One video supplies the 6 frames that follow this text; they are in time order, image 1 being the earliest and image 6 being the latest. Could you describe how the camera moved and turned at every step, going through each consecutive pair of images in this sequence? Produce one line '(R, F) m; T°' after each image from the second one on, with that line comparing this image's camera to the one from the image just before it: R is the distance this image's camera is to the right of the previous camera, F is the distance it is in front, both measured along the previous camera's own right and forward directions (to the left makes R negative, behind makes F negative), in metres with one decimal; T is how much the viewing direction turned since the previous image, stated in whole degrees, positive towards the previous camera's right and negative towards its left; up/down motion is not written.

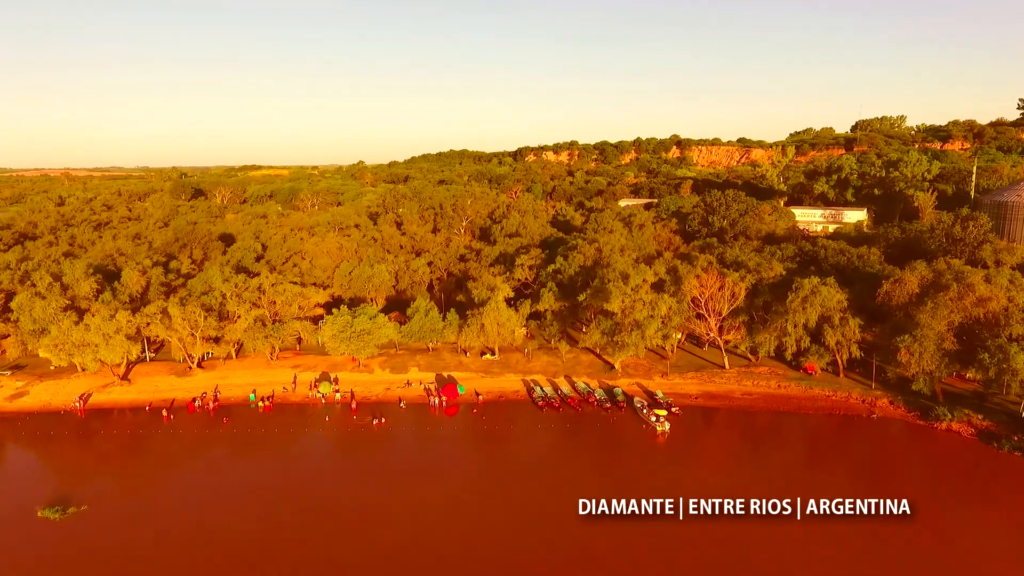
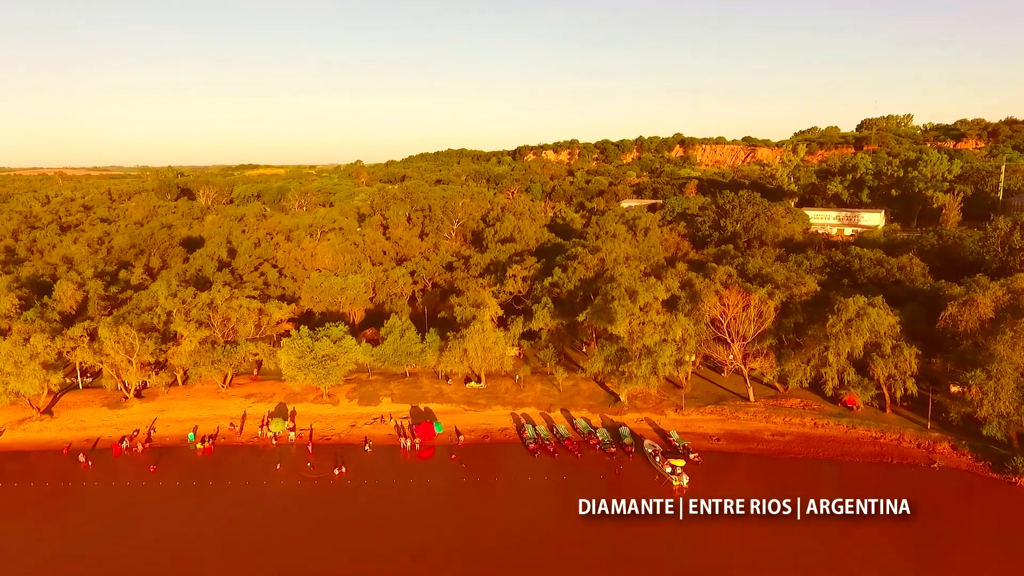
(+0.7, +5.9) m; 0°
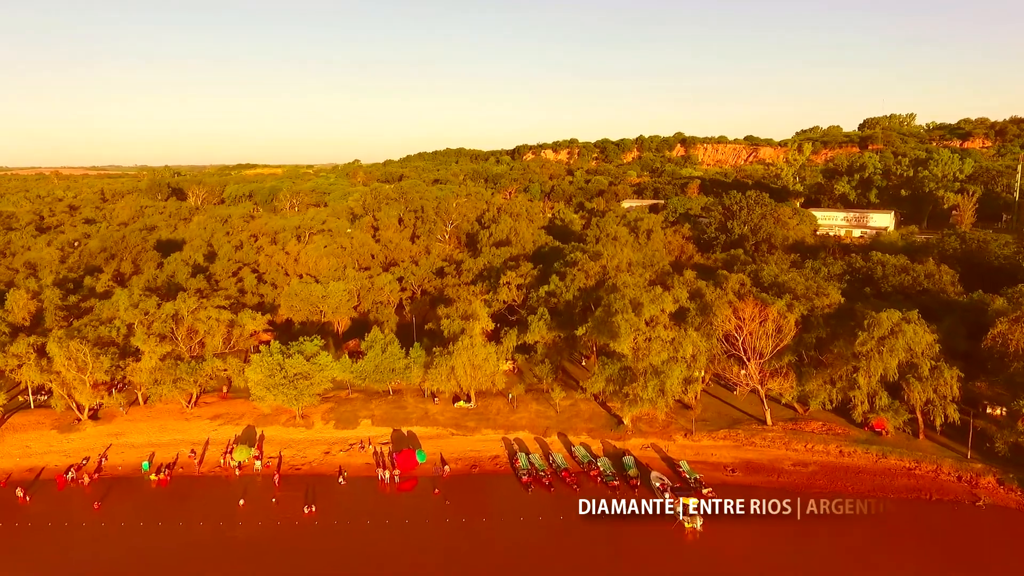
(+0.4, +3.3) m; 0°
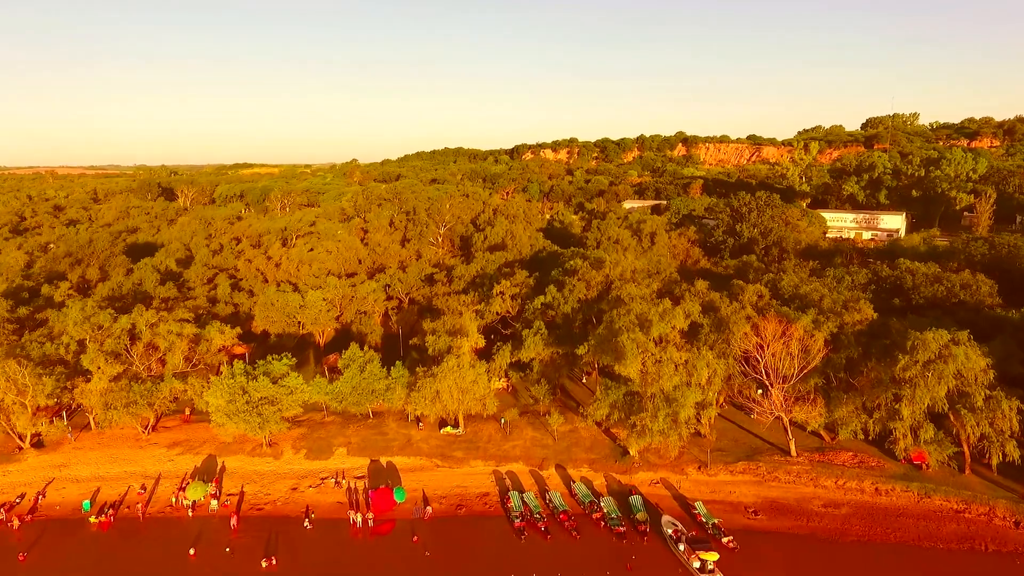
(+0.3, +3.5) m; 0°
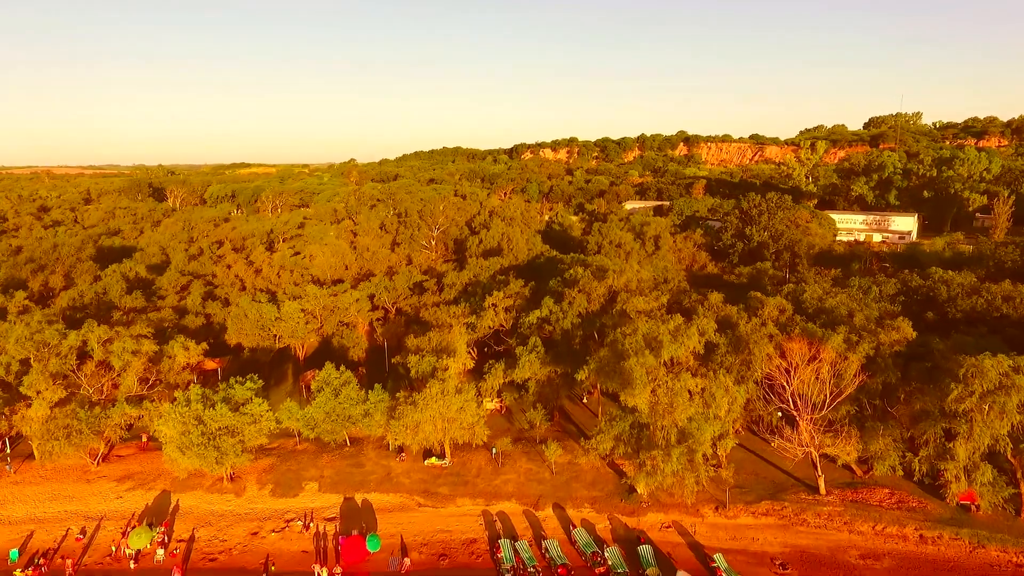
(+0.3, +3.3) m; 0°
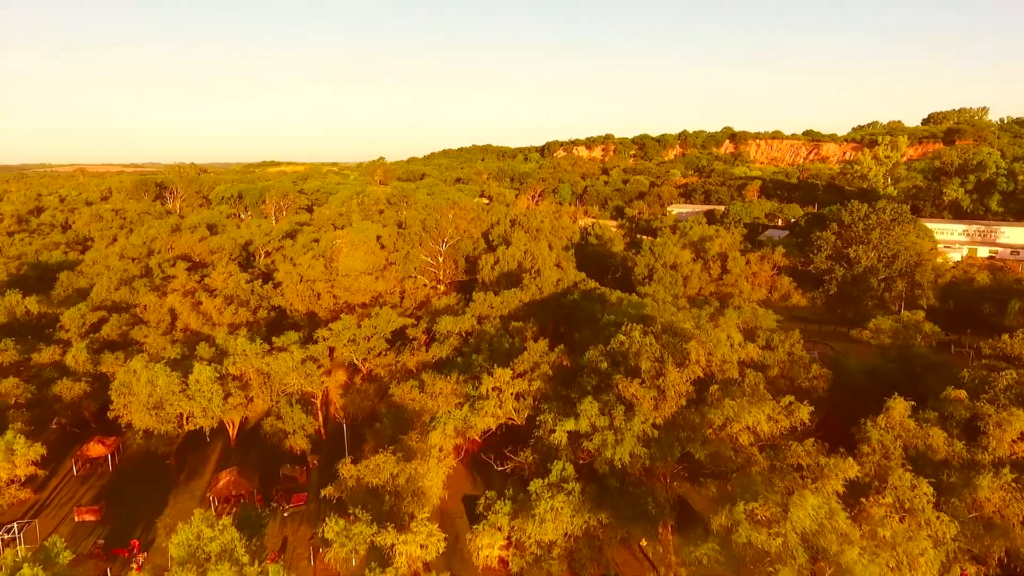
(+0.5, +12.9) m; -3°
